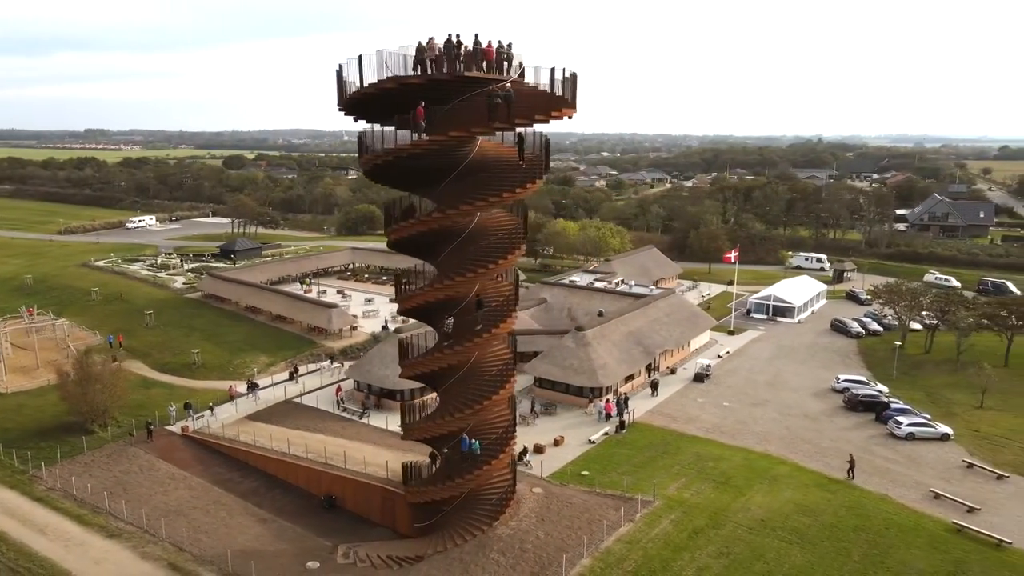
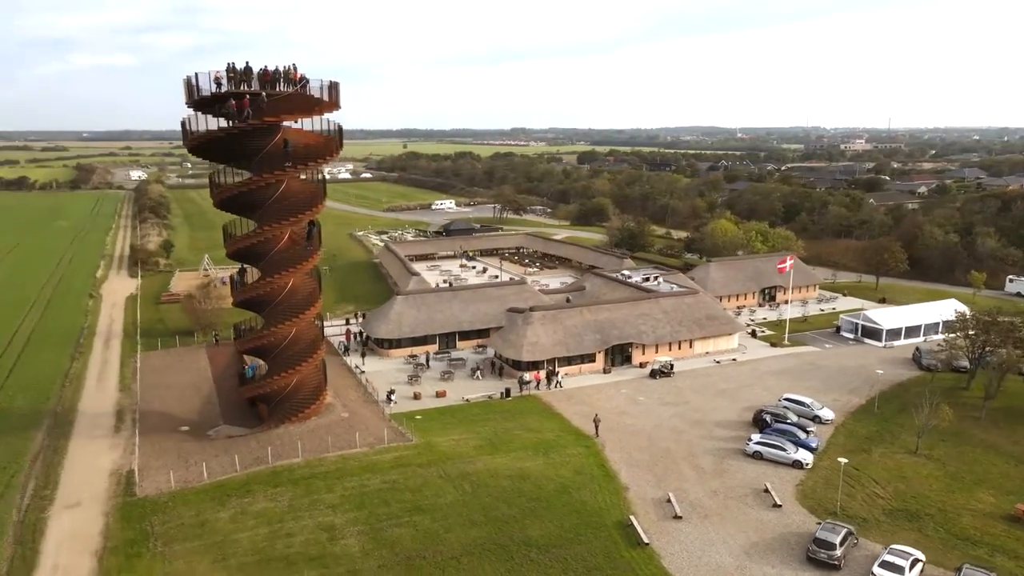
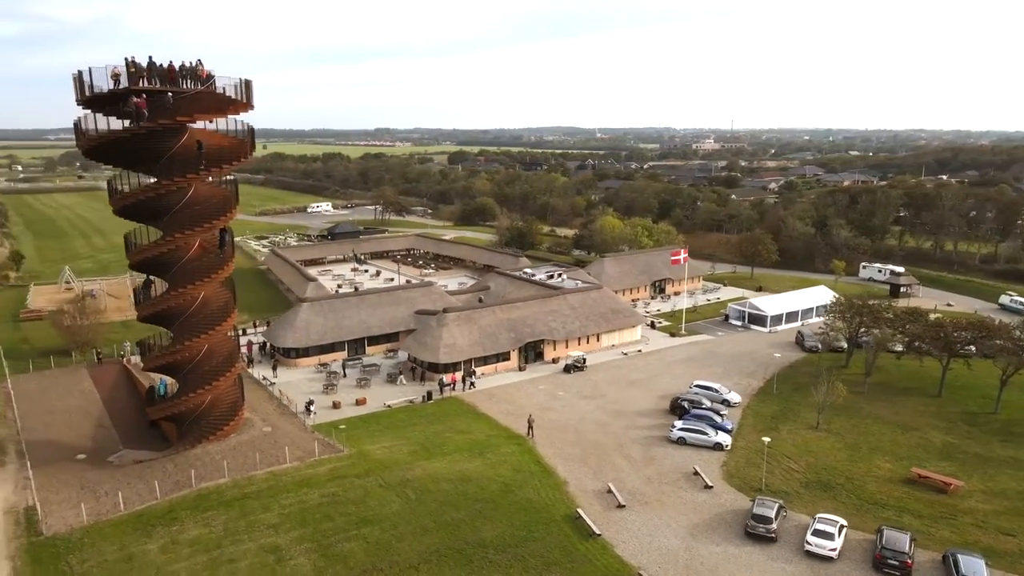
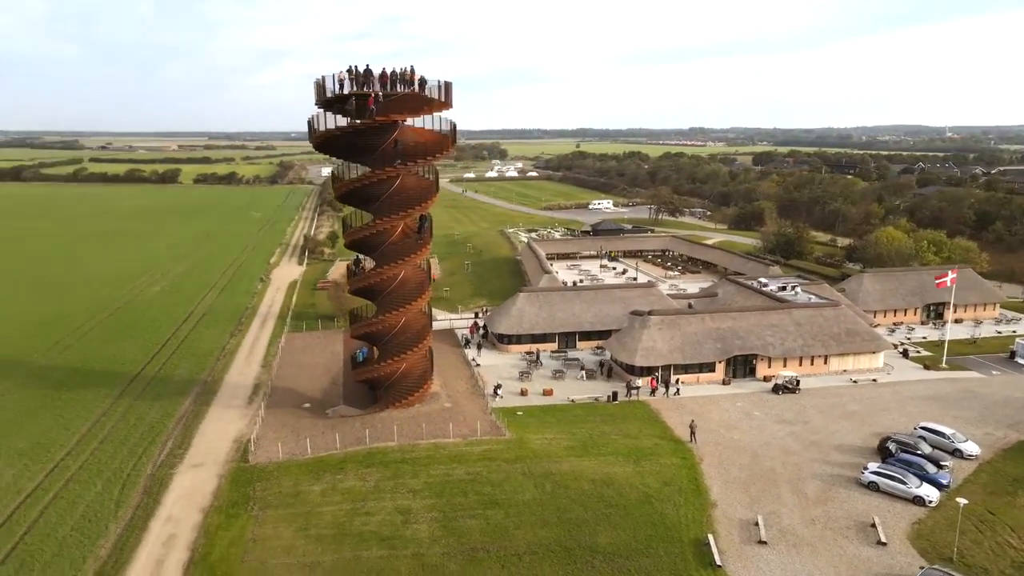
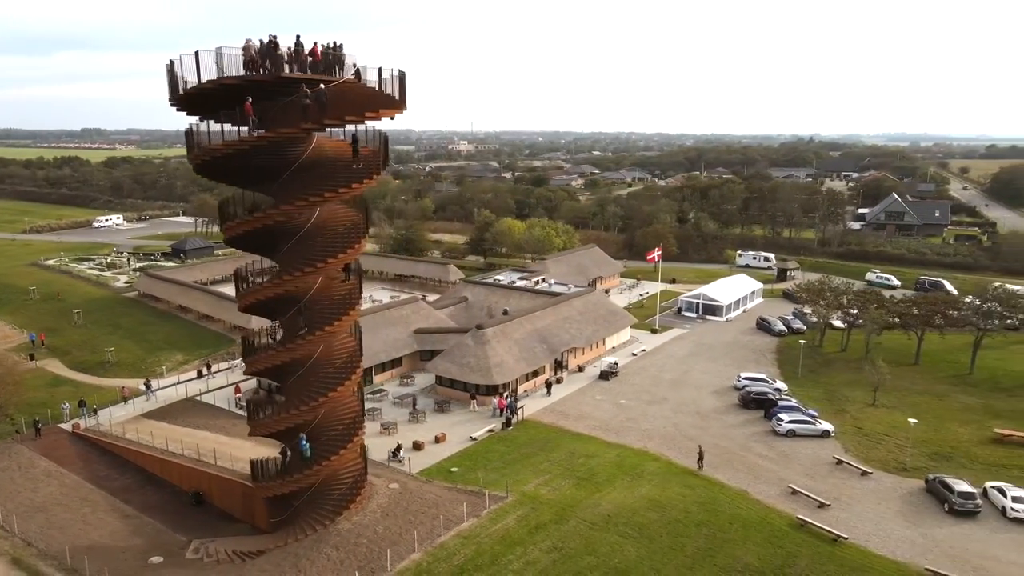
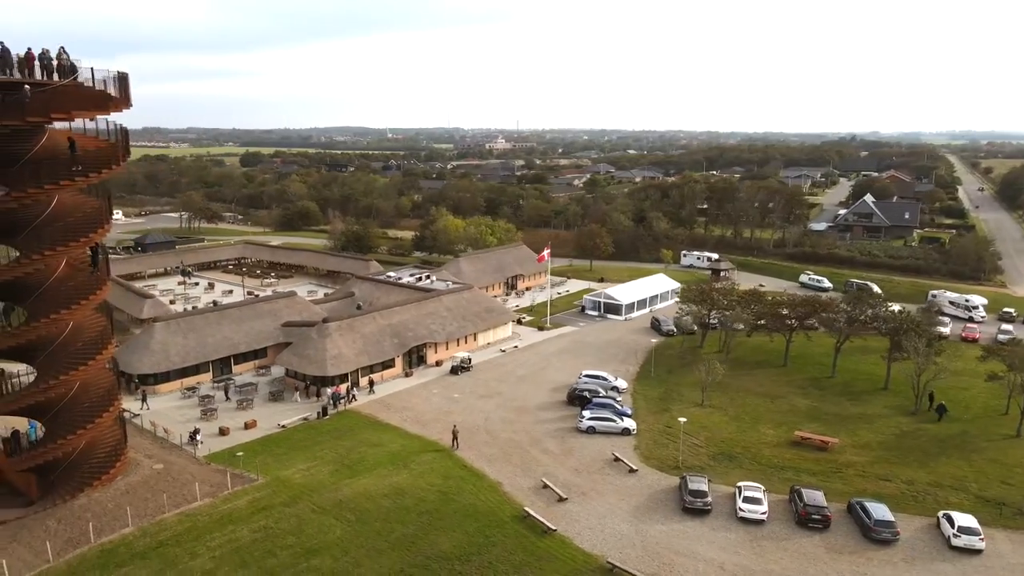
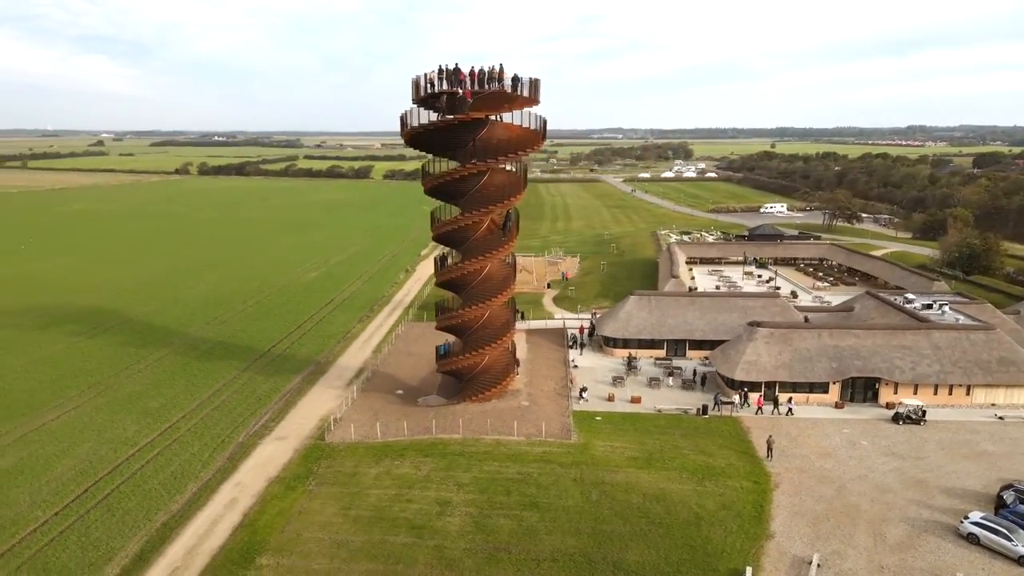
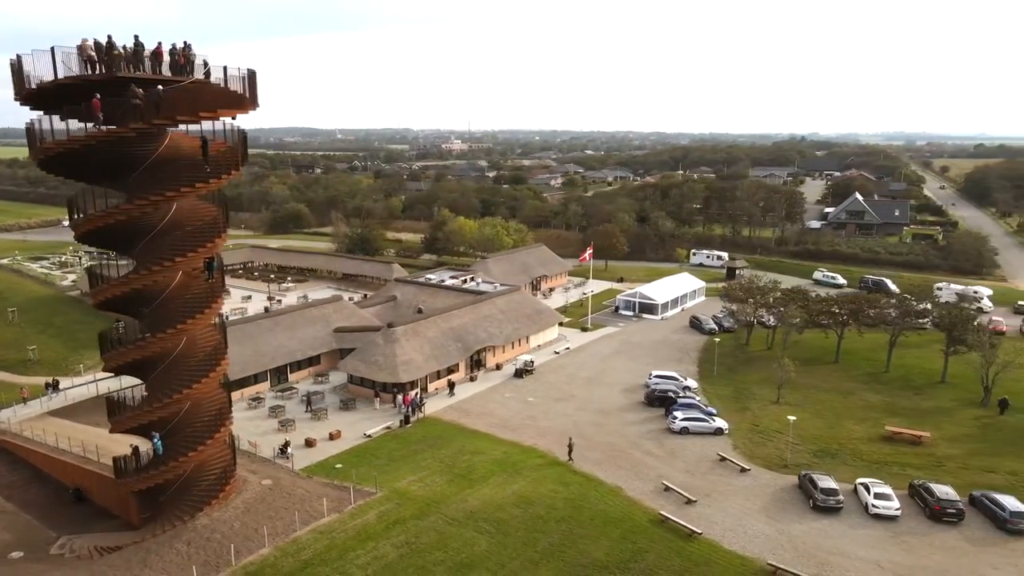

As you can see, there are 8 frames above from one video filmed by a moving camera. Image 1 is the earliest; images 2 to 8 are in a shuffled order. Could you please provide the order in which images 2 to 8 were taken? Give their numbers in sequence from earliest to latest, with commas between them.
5, 8, 6, 3, 2, 4, 7
